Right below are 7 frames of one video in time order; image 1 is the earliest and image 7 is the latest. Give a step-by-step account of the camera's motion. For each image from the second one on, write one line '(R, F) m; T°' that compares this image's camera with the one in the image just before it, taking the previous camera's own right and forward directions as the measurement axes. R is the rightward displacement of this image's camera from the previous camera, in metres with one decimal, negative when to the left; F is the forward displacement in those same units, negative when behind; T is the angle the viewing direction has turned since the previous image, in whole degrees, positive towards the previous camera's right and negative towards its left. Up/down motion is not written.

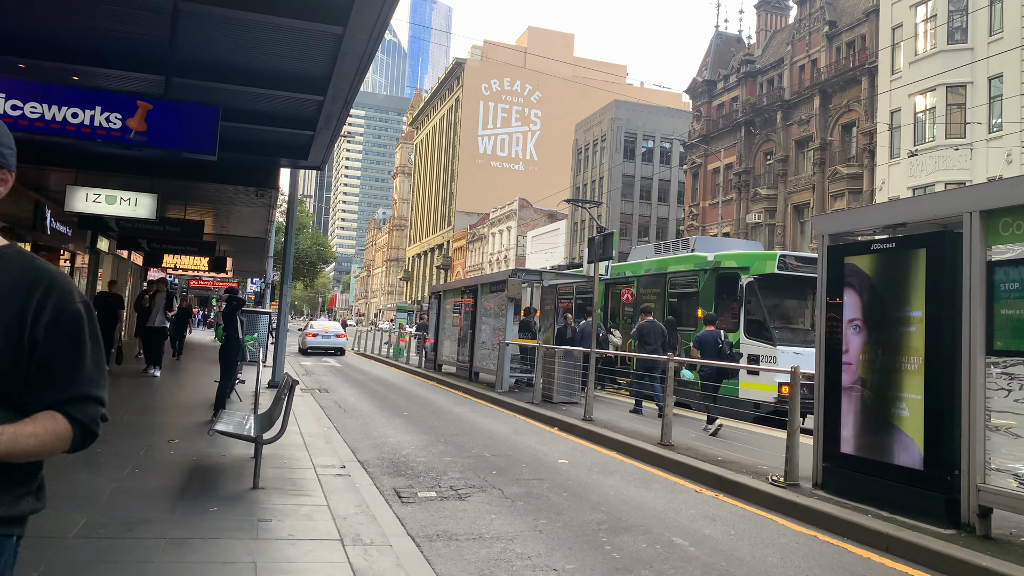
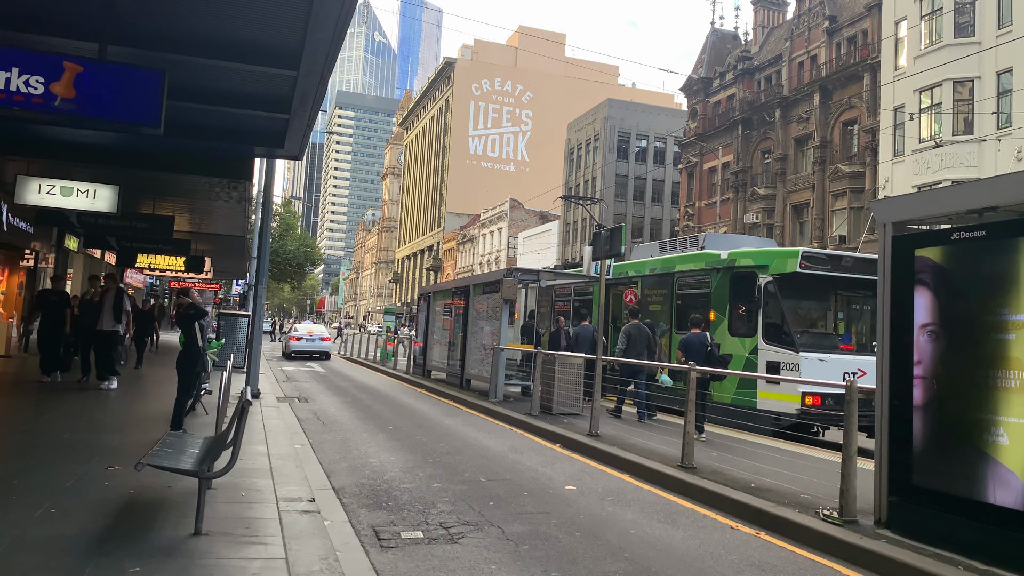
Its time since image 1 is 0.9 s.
(-0.1, +1.2) m; +1°
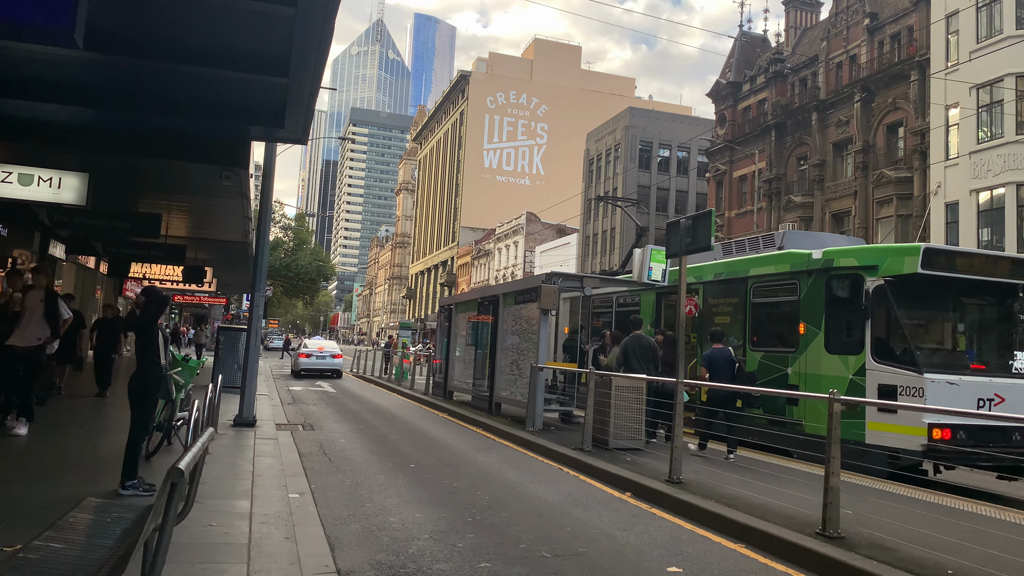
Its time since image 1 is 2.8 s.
(-0.4, +2.1) m; -1°
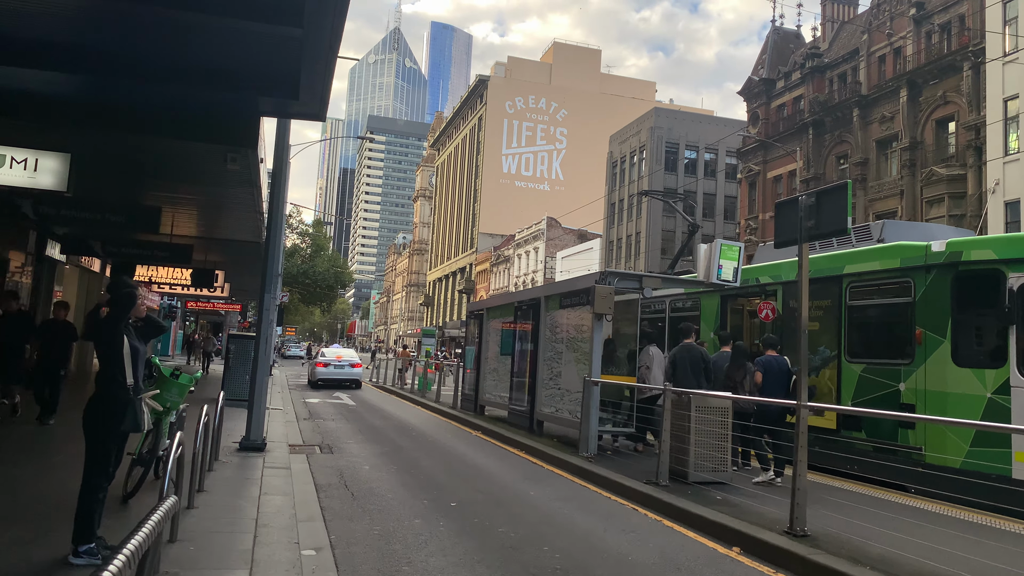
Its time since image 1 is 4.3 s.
(-0.4, +1.7) m; -1°
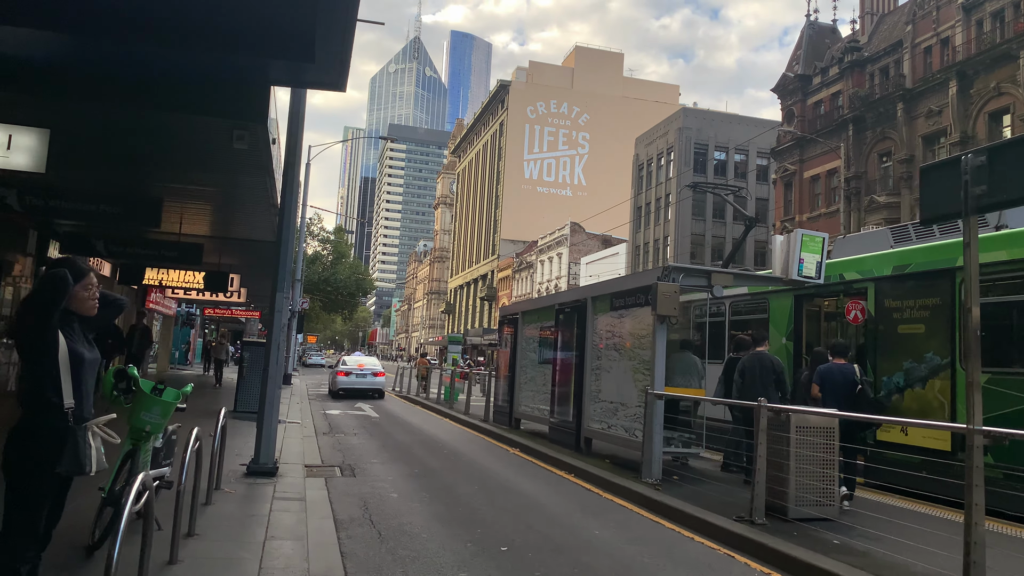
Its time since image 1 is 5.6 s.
(-0.3, +1.4) m; -1°
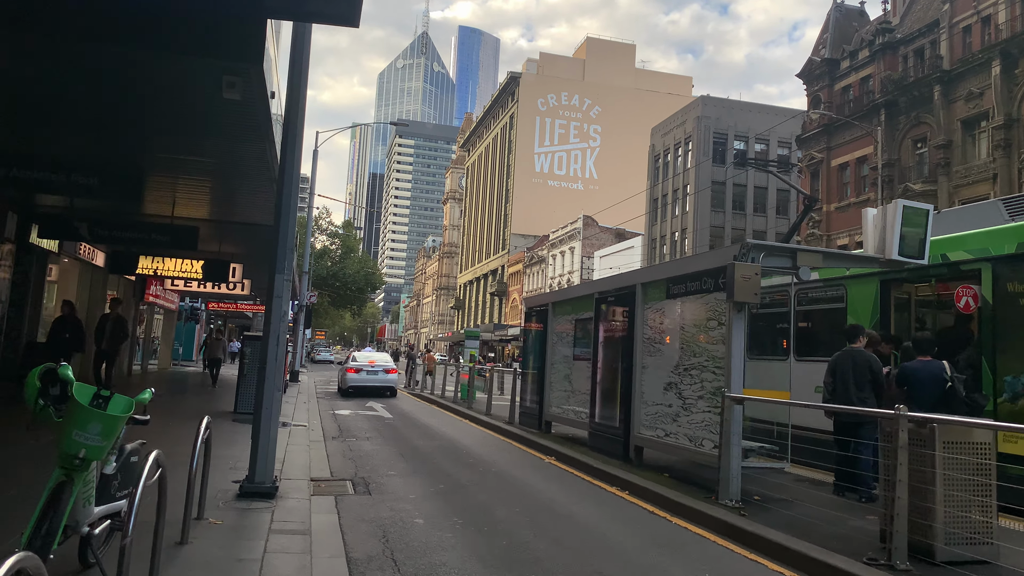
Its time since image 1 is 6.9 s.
(-0.4, +1.5) m; -1°
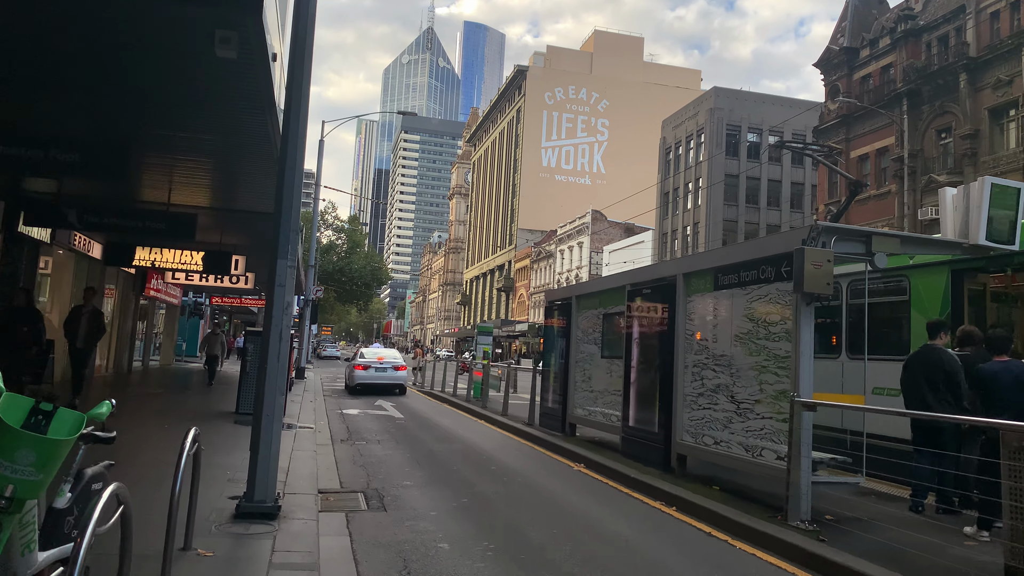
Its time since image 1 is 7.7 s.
(-0.3, +0.9) m; 0°
